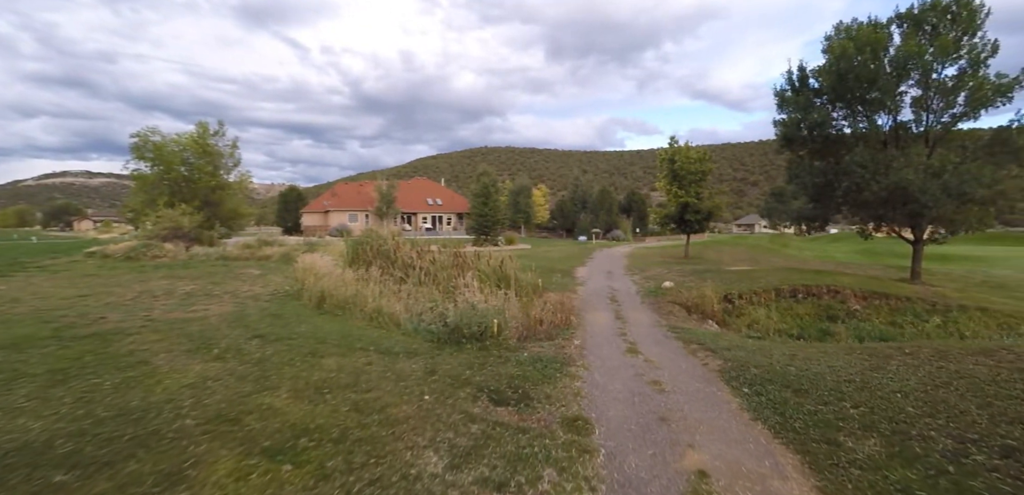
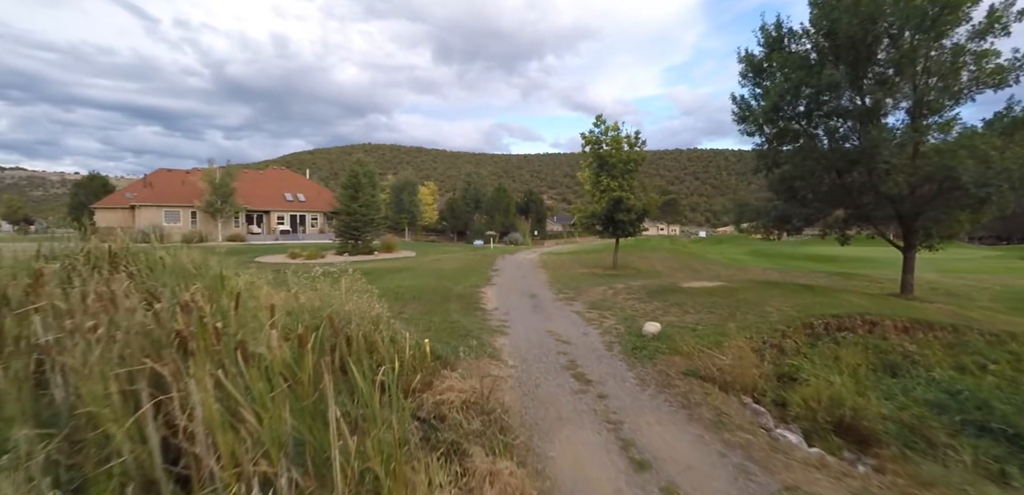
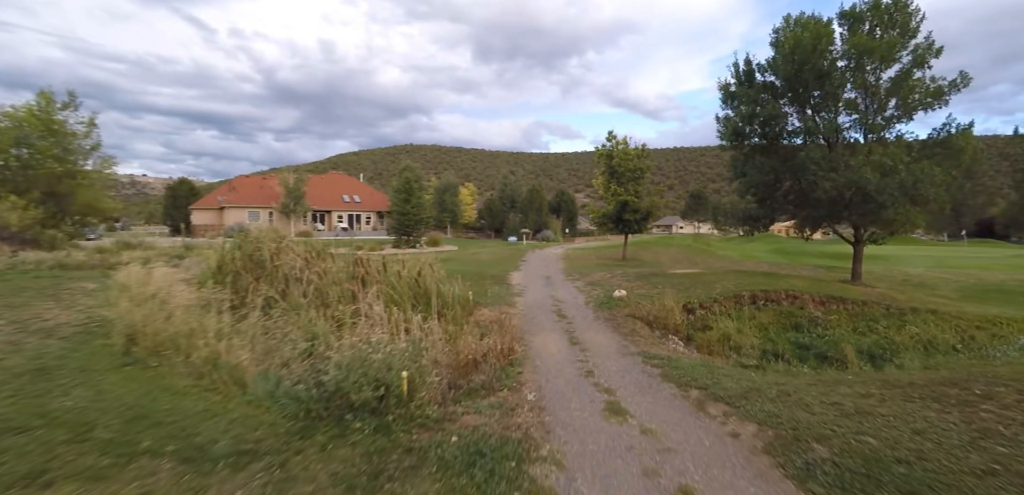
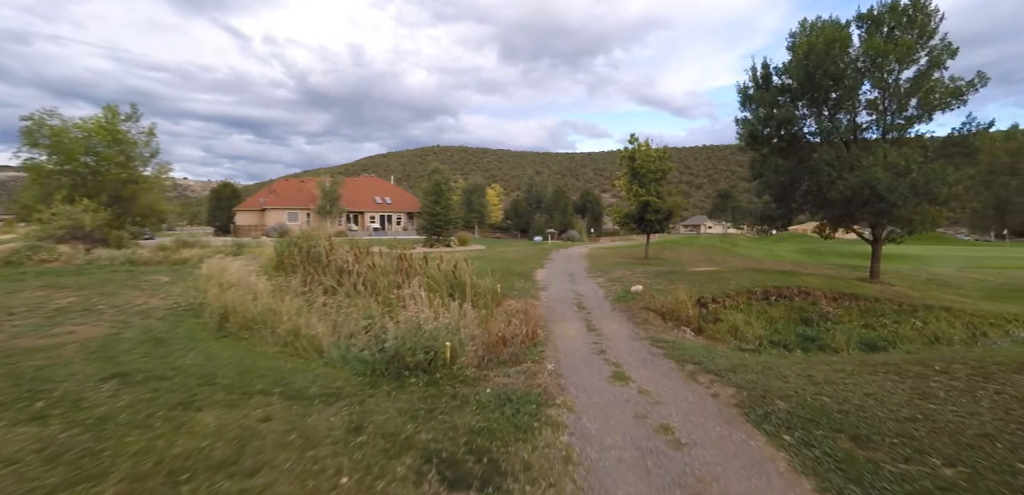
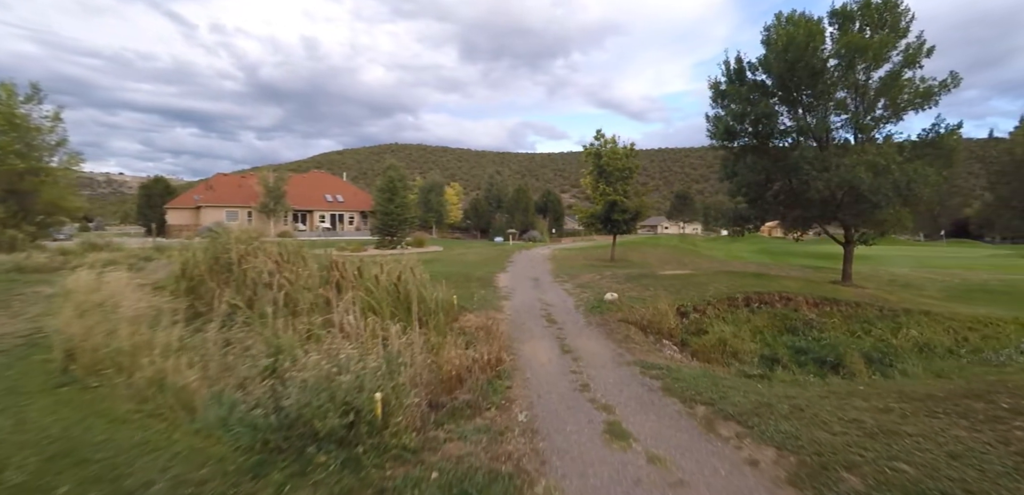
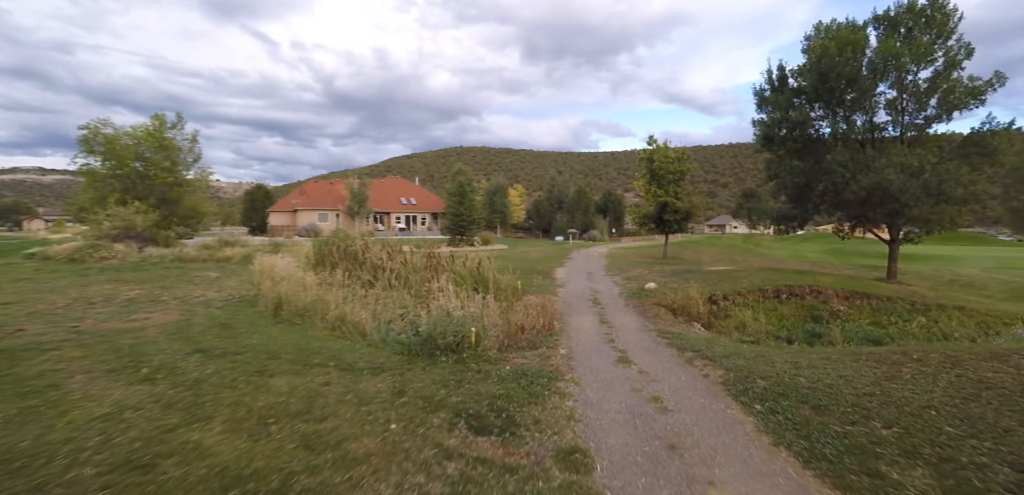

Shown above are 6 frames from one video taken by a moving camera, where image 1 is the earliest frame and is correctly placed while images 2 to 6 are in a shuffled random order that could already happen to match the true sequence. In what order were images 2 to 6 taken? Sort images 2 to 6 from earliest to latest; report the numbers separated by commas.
6, 4, 3, 5, 2
